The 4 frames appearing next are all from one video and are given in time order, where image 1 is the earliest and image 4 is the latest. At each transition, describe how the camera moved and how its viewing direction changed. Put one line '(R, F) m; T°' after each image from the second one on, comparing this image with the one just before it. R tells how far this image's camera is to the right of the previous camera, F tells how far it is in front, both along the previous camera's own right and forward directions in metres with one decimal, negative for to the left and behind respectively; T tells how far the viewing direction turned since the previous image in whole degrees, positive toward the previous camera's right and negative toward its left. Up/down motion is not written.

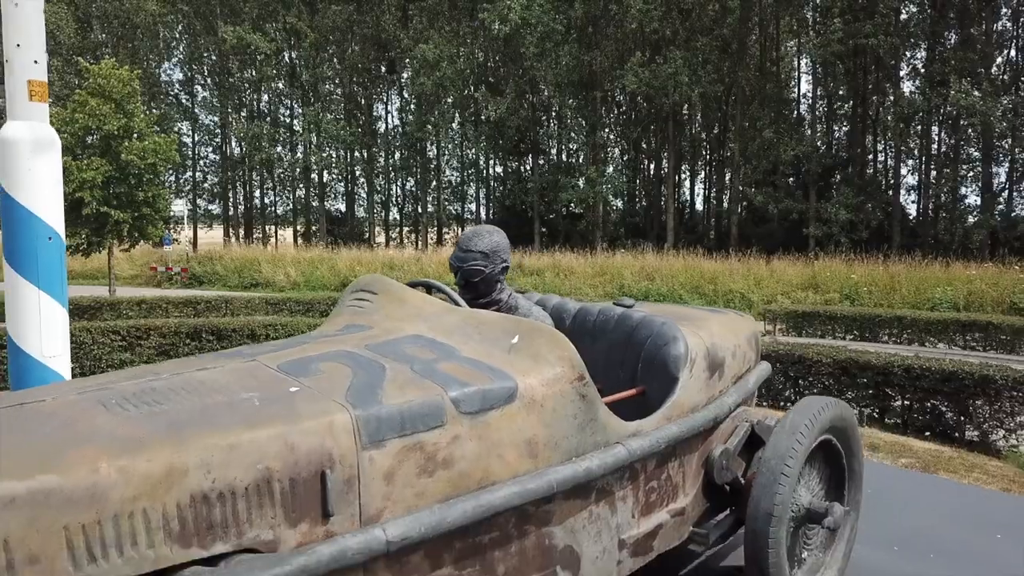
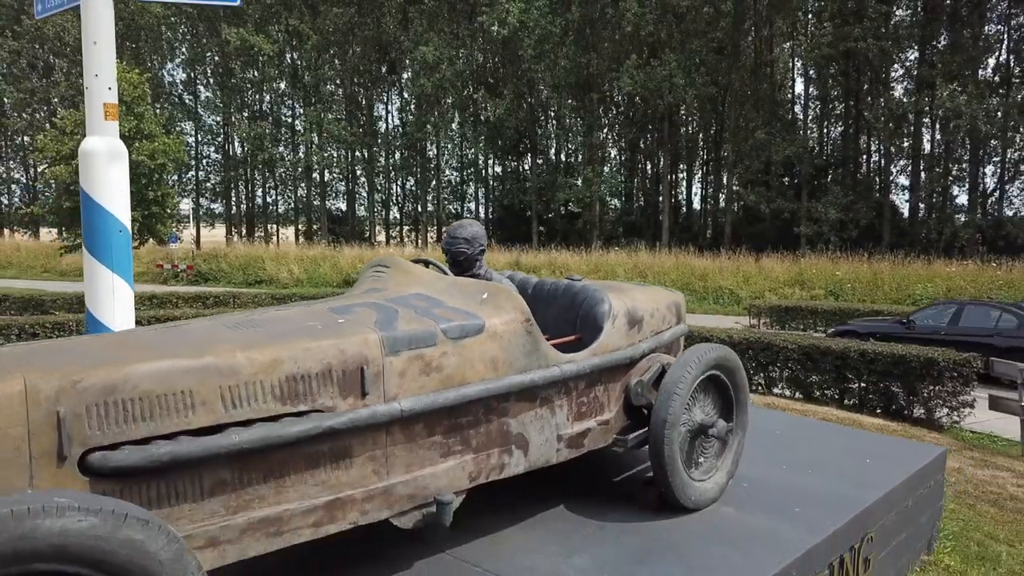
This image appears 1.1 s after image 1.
(+0.1, -0.7) m; 0°
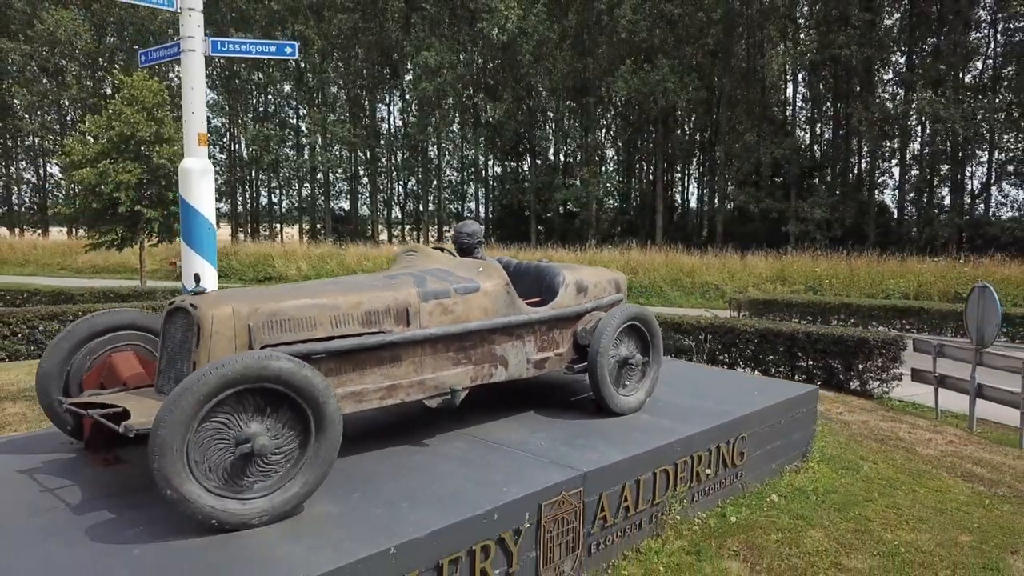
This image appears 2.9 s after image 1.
(+0.1, -1.3) m; 0°
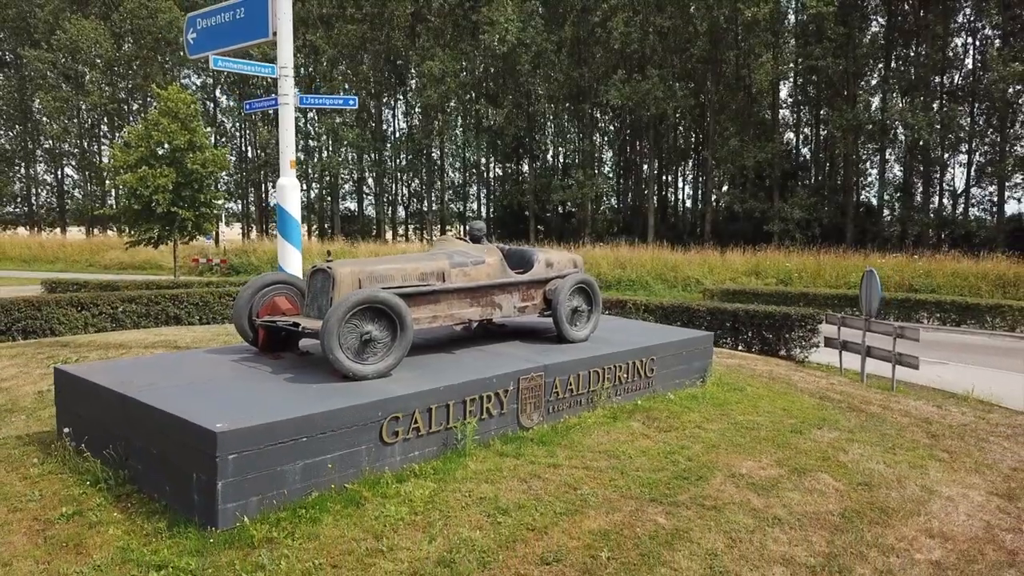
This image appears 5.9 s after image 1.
(+0.1, -2.3) m; 0°
